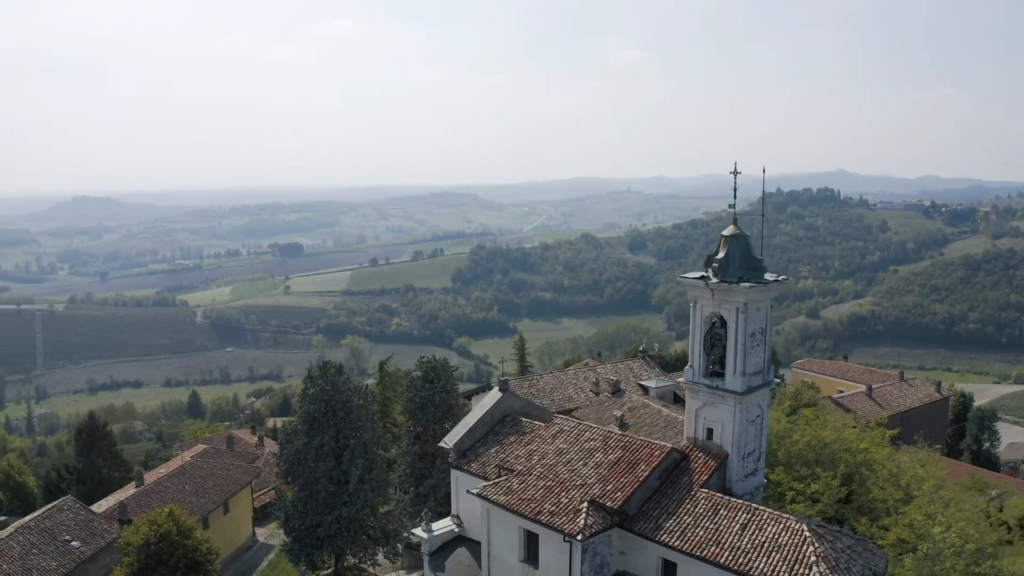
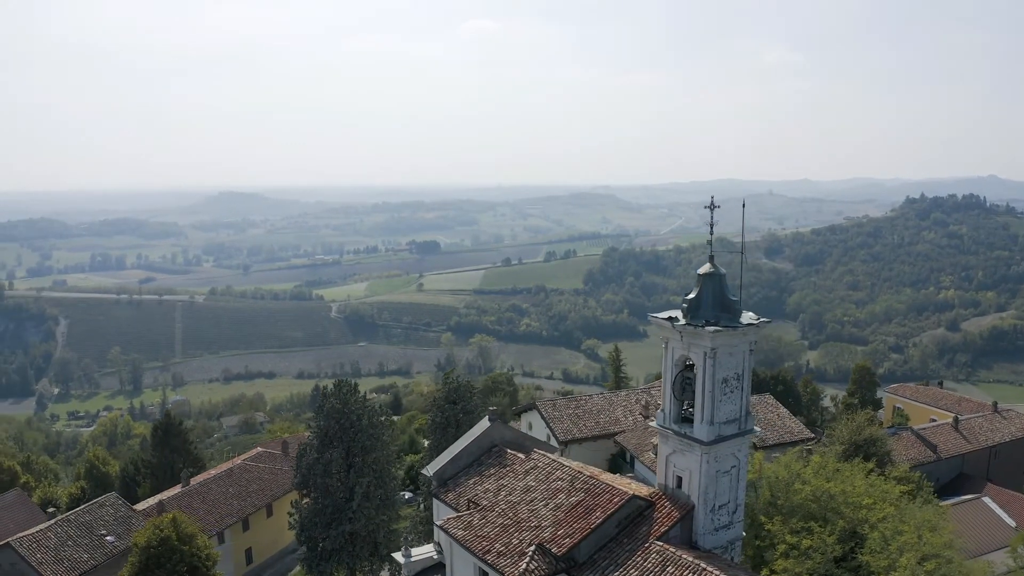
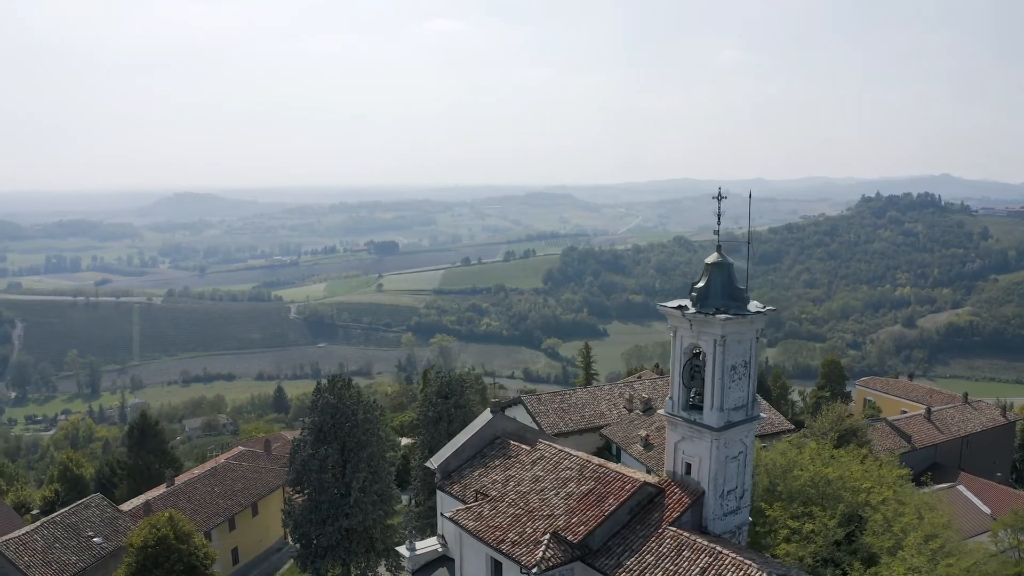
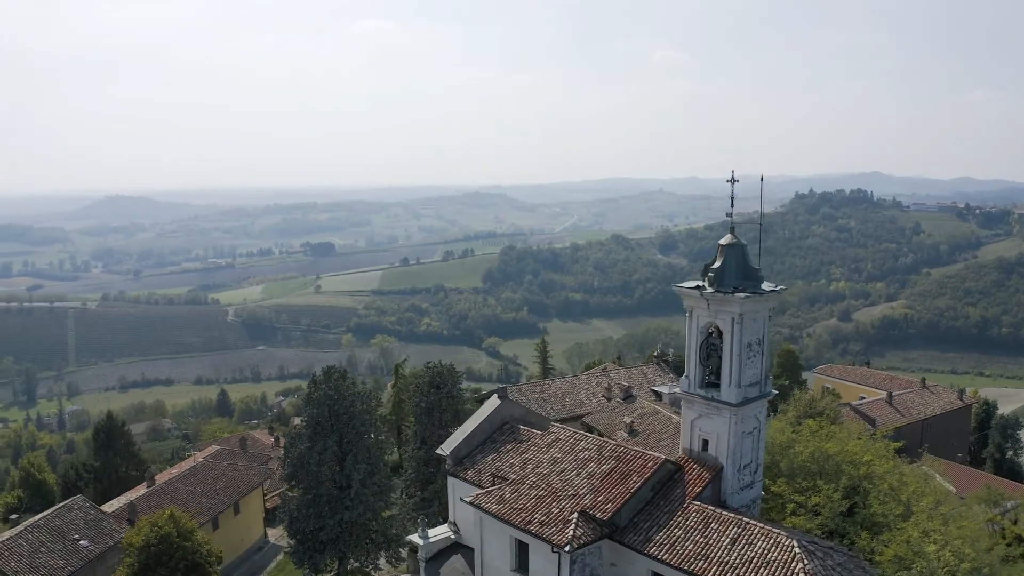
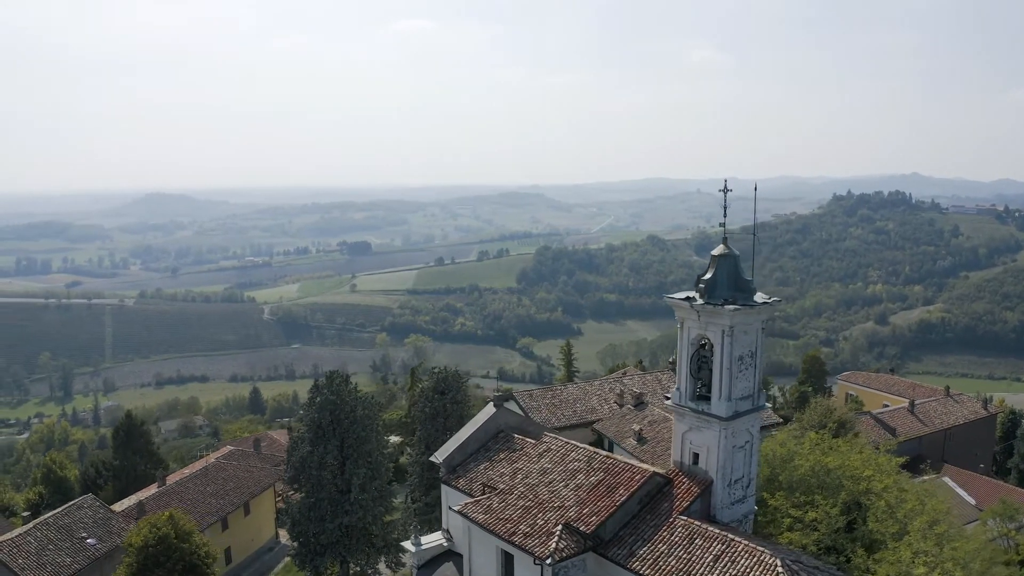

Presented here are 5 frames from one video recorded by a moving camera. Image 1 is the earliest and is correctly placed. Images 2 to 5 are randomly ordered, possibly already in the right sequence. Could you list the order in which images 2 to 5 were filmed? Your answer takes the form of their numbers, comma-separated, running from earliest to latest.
4, 5, 3, 2
